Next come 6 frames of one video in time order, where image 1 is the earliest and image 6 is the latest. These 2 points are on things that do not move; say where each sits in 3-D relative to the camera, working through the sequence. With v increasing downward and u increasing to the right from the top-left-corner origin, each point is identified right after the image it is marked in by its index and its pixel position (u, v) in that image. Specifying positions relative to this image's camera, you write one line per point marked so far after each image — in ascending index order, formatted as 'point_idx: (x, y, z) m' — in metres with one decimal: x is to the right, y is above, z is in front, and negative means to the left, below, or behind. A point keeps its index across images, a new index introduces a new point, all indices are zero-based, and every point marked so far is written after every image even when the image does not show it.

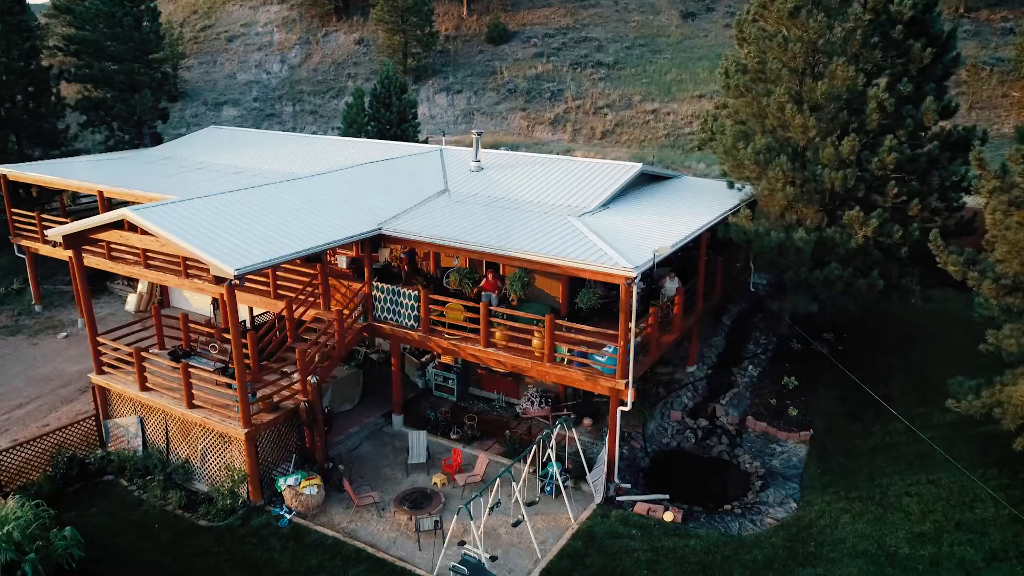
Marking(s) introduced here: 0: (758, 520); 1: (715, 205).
0: (+5.1, -4.8, +15.4) m
1: (+5.2, +2.2, +19.2) m
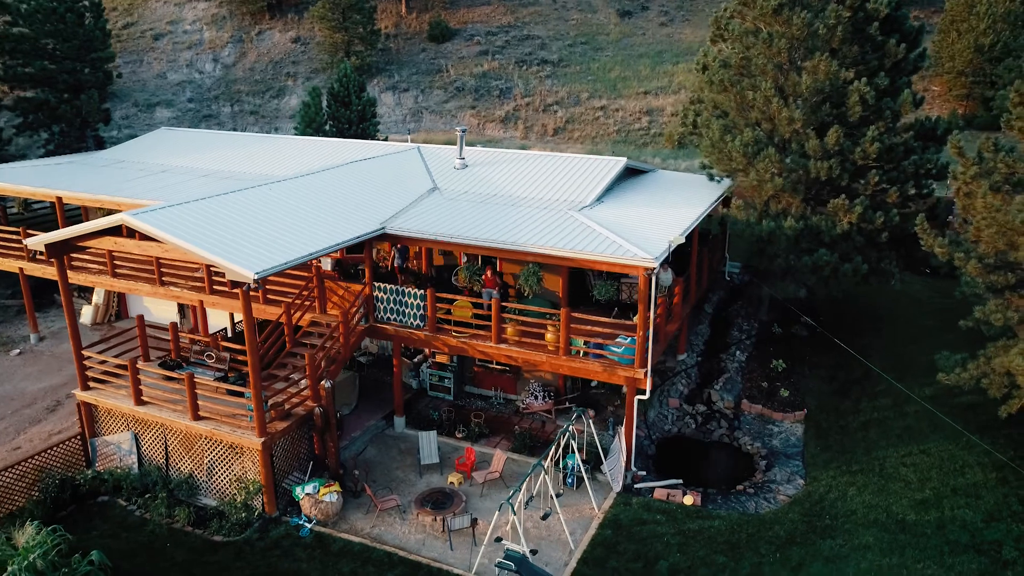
0: (+5.6, -4.5, +16.0) m
1: (+5.1, +2.5, +19.8) m
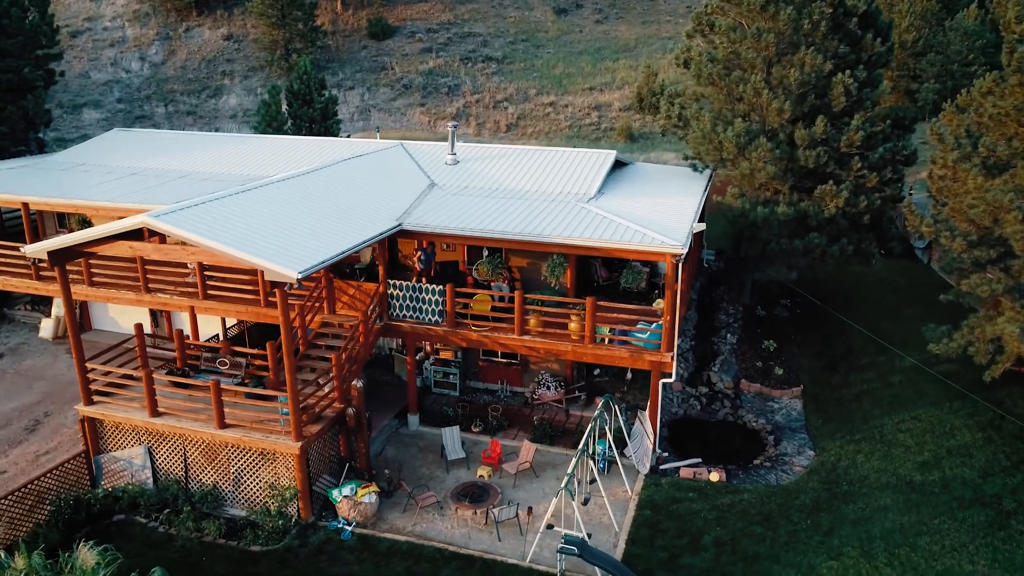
0: (+6.3, -4.1, +16.8) m
1: (+5.0, +2.8, +20.5) m
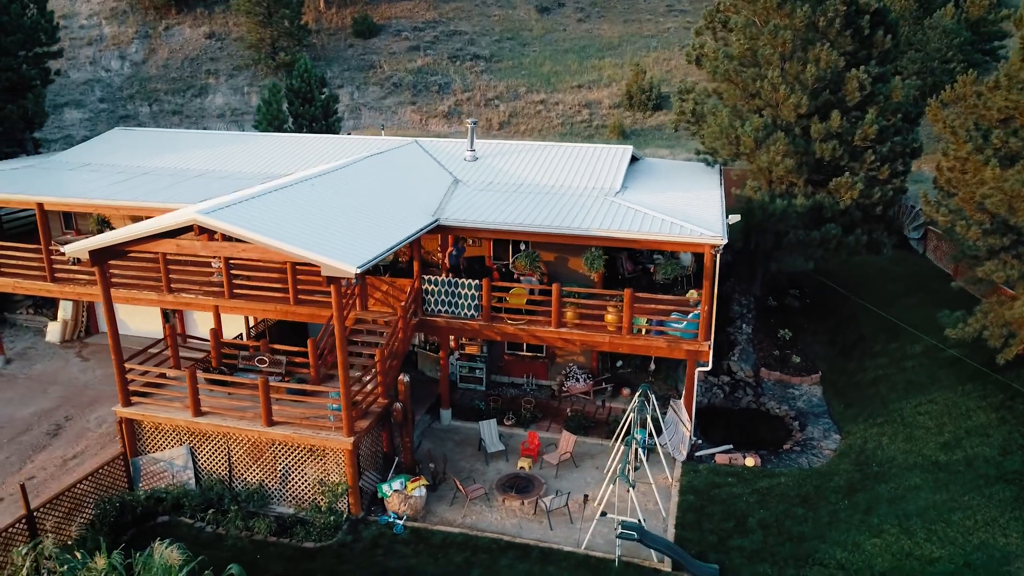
0: (+7.2, -3.9, +17.4) m
1: (+5.6, +3.1, +21.0) m
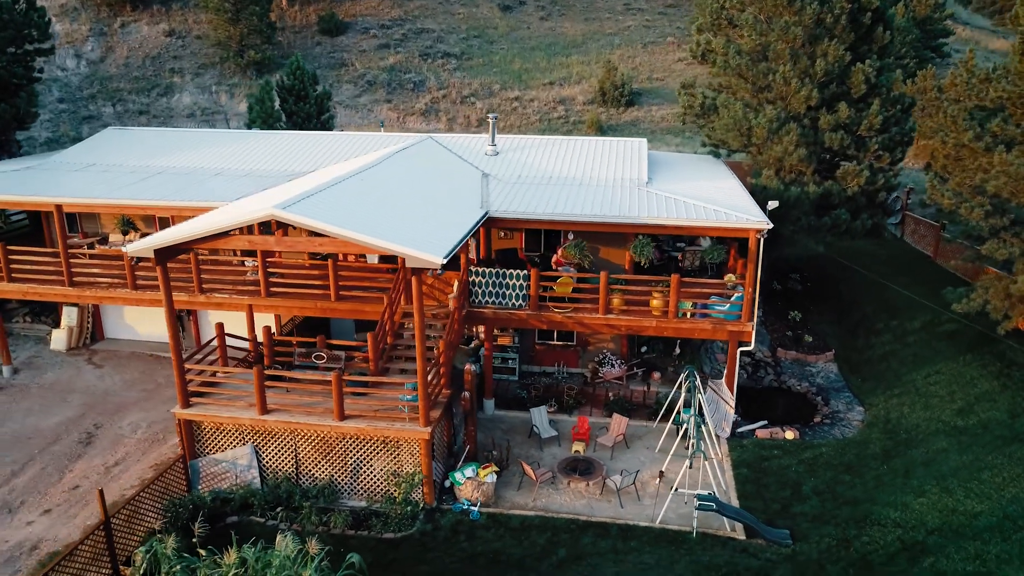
0: (+8.4, -3.4, +18.4) m
1: (+6.3, +3.5, +21.9) m
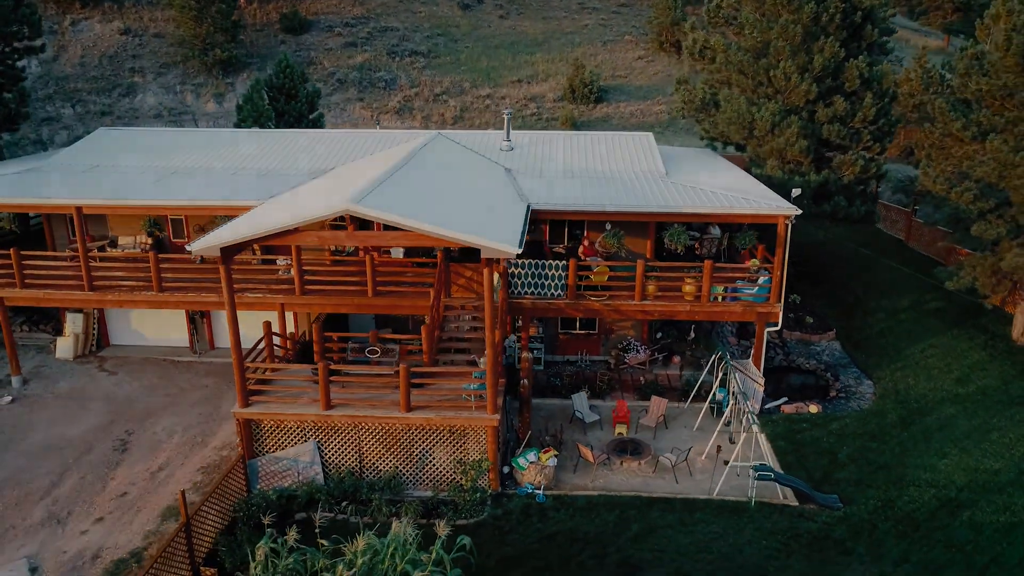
0: (+9.3, -2.9, +19.7) m
1: (+6.7, +3.9, +22.9) m
